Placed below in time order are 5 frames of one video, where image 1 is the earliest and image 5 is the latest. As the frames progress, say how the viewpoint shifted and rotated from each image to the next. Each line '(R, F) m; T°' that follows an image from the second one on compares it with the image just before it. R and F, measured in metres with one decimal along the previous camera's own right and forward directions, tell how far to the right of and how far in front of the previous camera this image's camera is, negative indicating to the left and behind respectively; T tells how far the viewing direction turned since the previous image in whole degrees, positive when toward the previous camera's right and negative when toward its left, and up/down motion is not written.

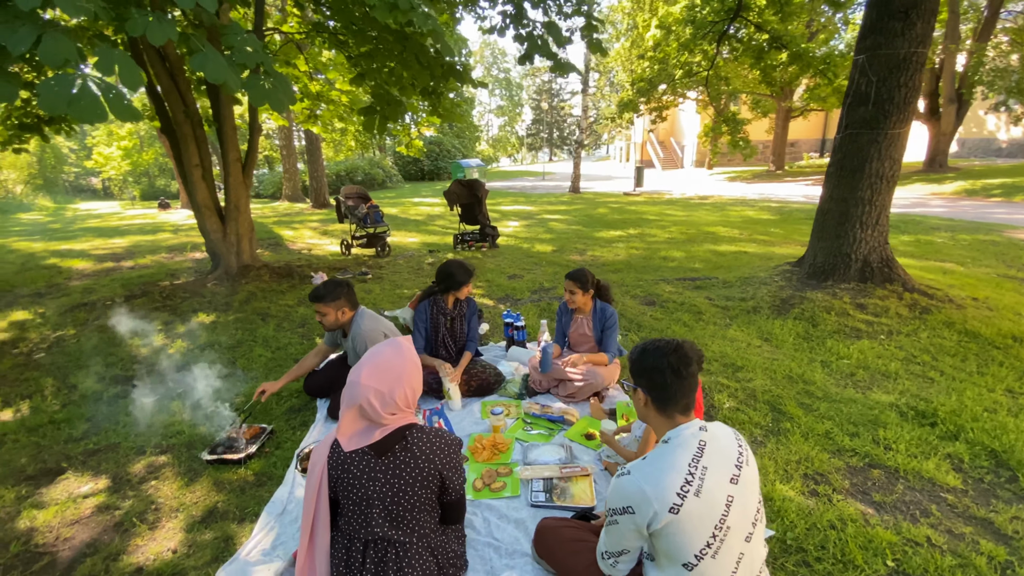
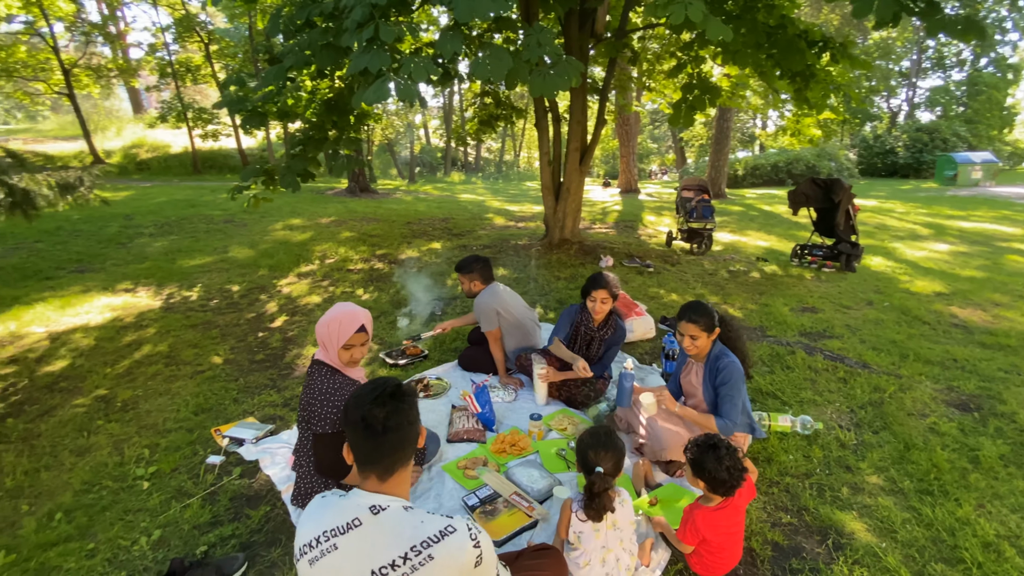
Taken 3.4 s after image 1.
(+1.8, +0.9) m; -48°
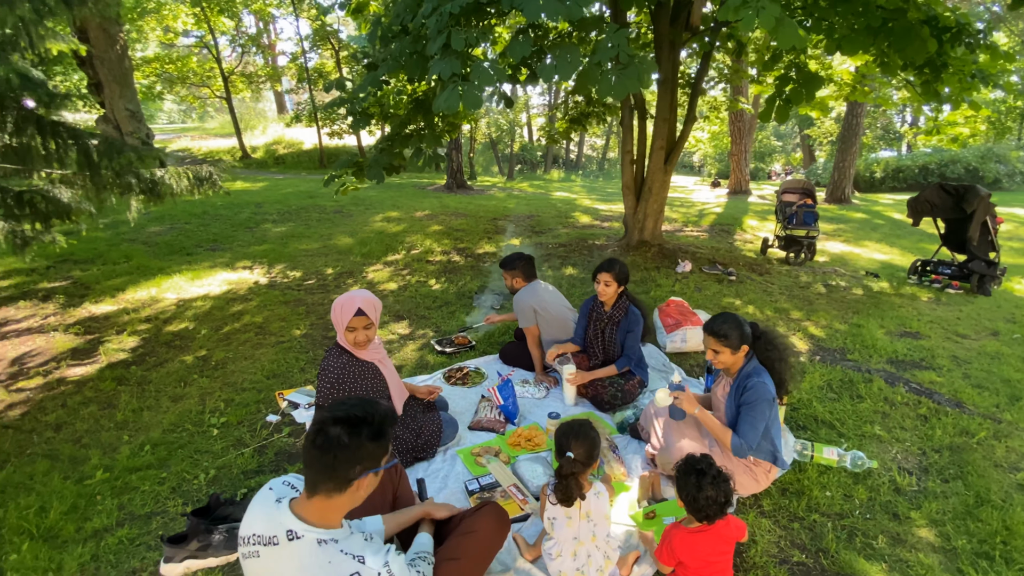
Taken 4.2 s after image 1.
(+0.5, 0.0) m; -12°
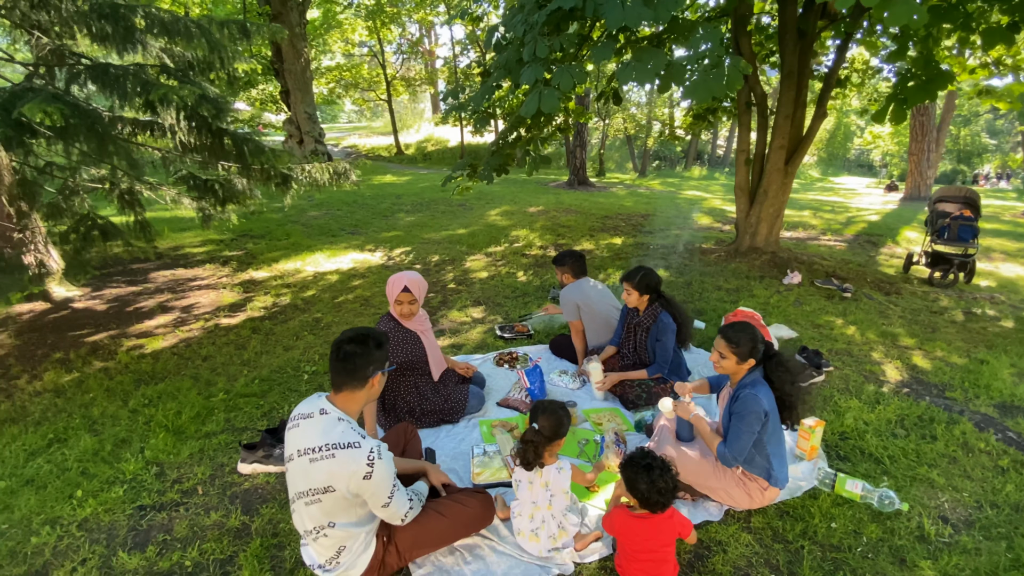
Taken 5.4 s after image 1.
(+0.7, -0.2) m; -16°
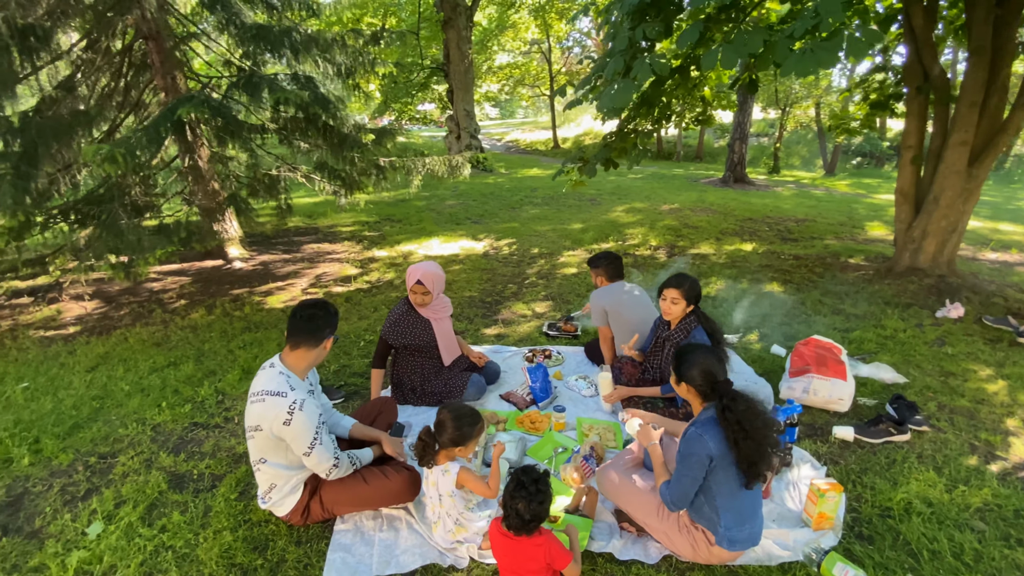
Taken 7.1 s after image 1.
(+1.1, +0.2) m; -20°
